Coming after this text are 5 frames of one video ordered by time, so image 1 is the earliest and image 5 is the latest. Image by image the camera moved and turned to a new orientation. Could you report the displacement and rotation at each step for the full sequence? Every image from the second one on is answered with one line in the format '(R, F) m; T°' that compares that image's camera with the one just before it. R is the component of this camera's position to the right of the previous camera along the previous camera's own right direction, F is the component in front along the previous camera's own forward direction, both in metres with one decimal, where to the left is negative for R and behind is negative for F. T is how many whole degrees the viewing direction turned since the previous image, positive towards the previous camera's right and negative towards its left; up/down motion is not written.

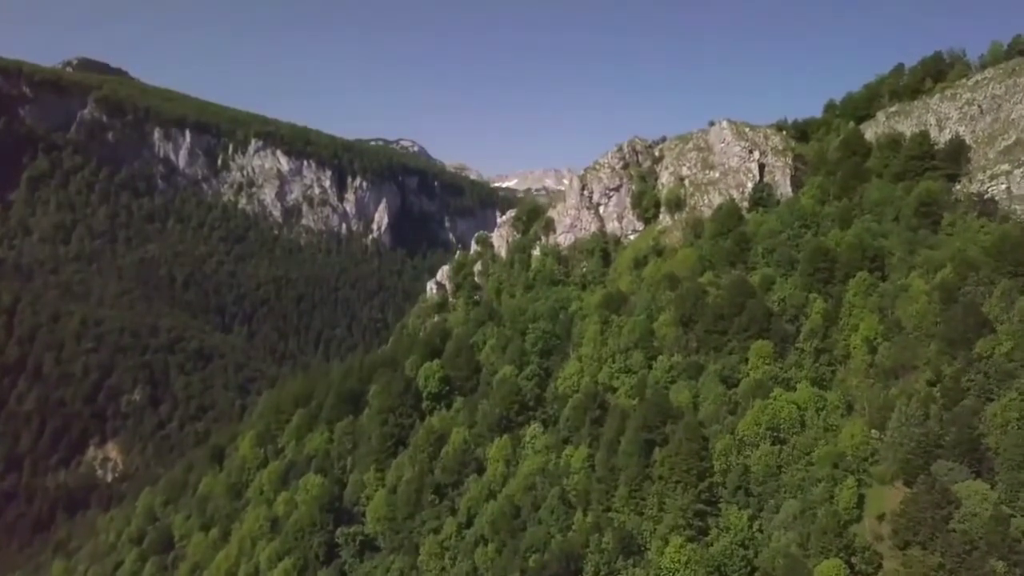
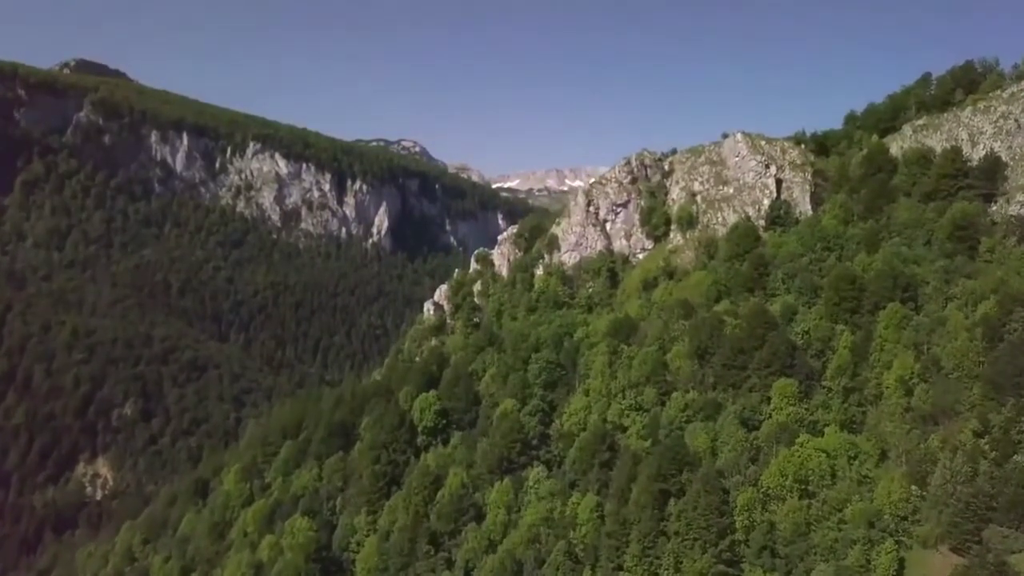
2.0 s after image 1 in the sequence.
(0.0, +5.7) m; 0°
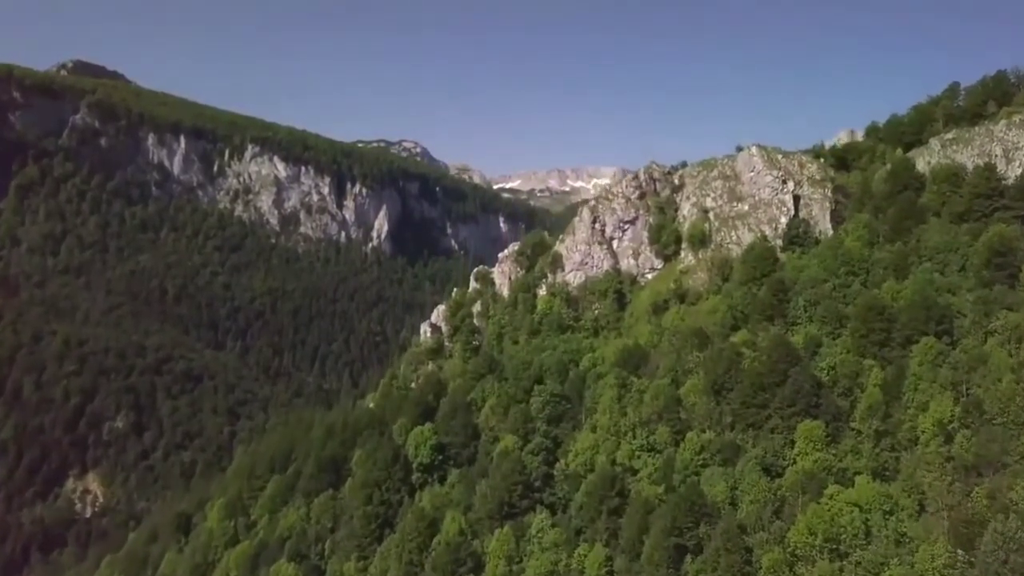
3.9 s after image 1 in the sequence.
(0.0, +5.3) m; 0°
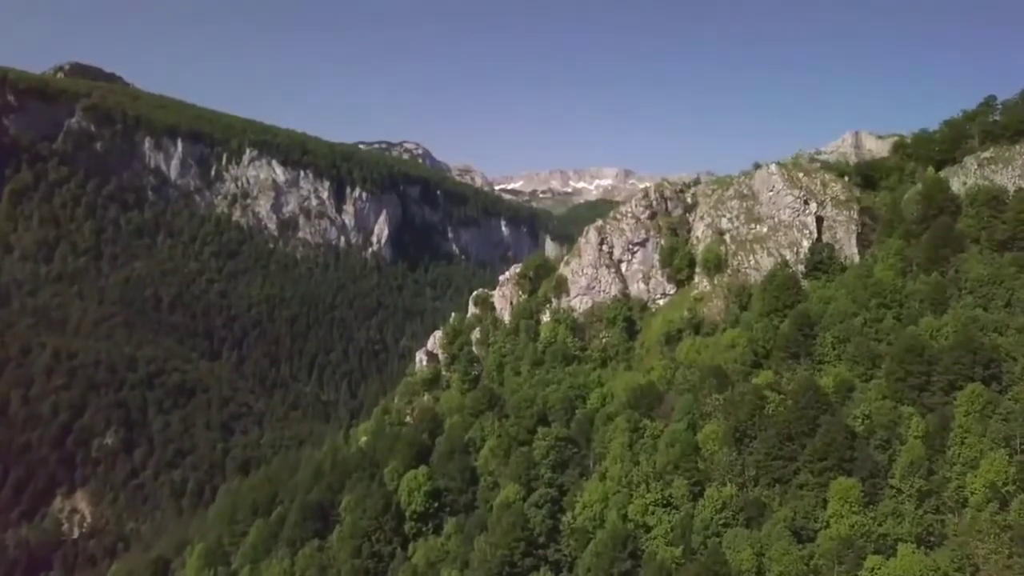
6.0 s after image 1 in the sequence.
(0.0, +6.0) m; 0°
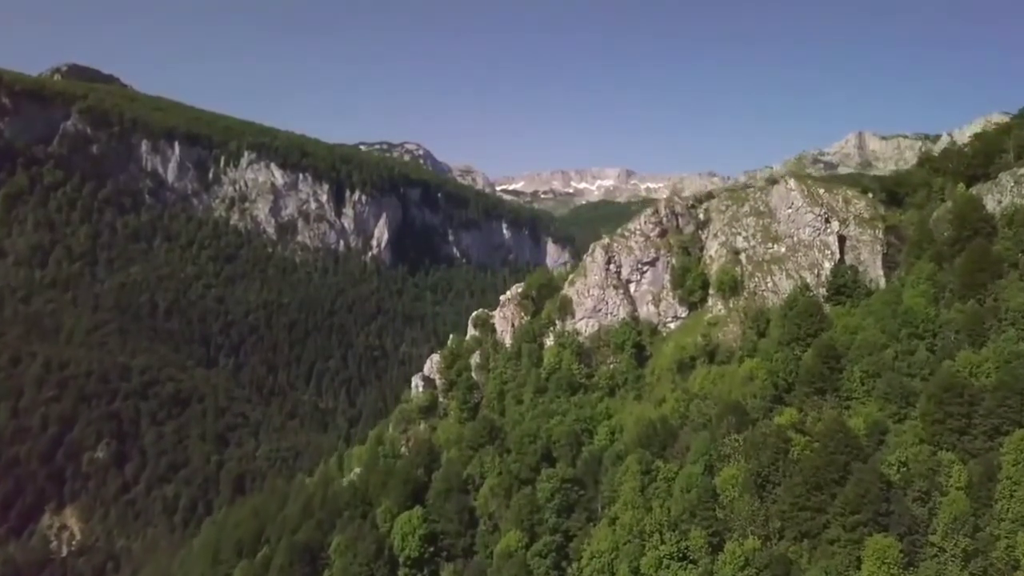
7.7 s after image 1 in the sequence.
(0.0, +5.0) m; 0°
